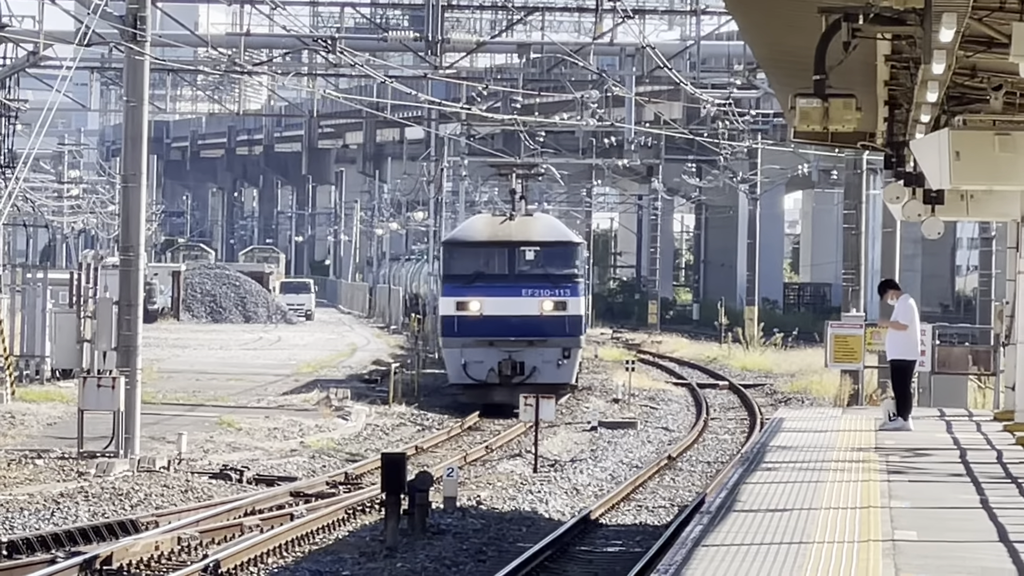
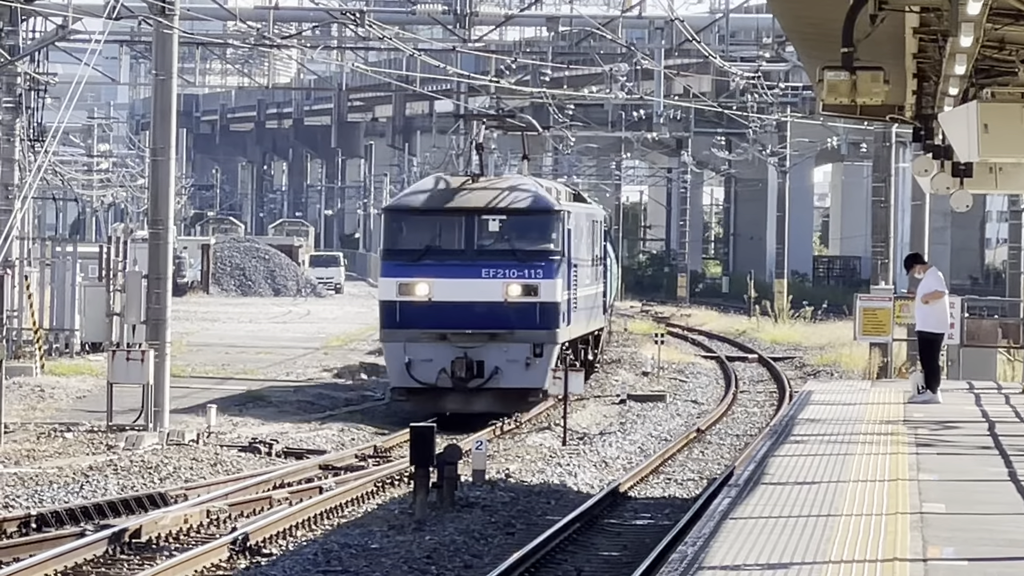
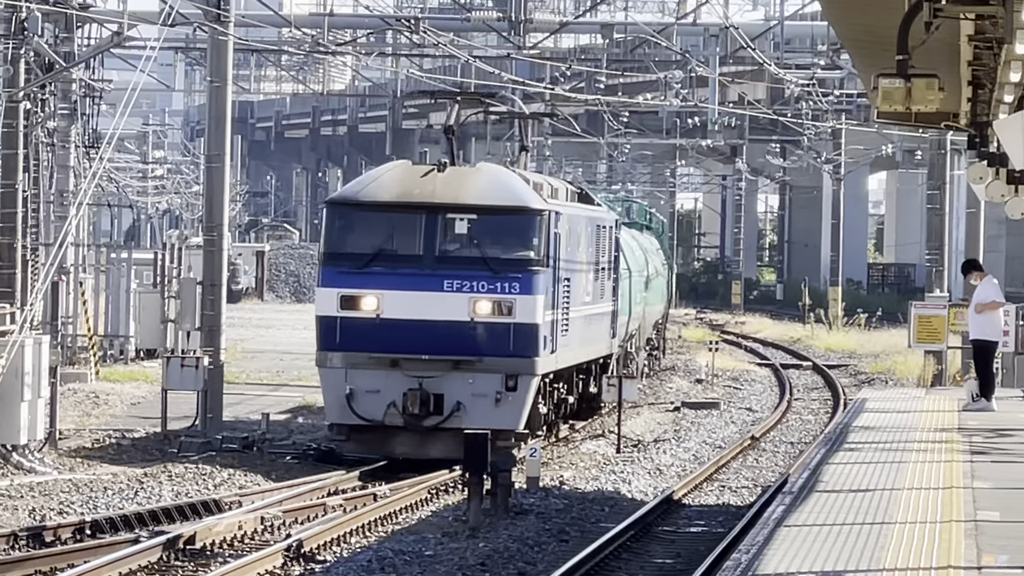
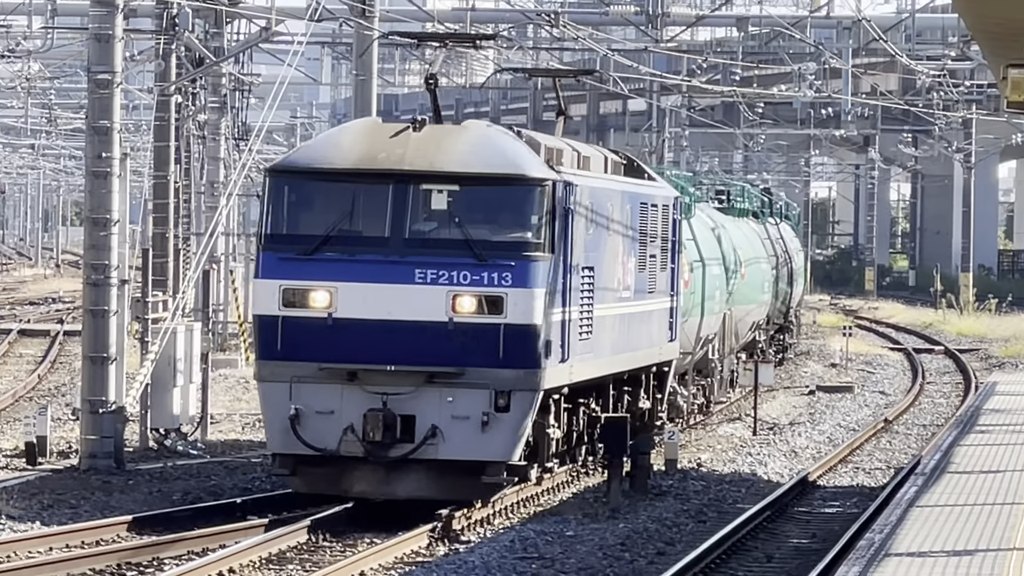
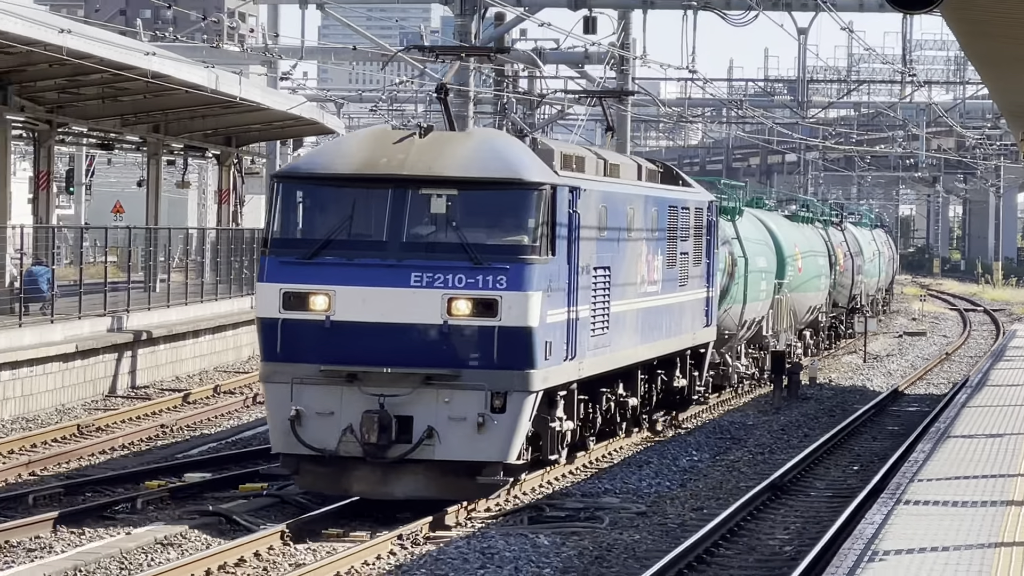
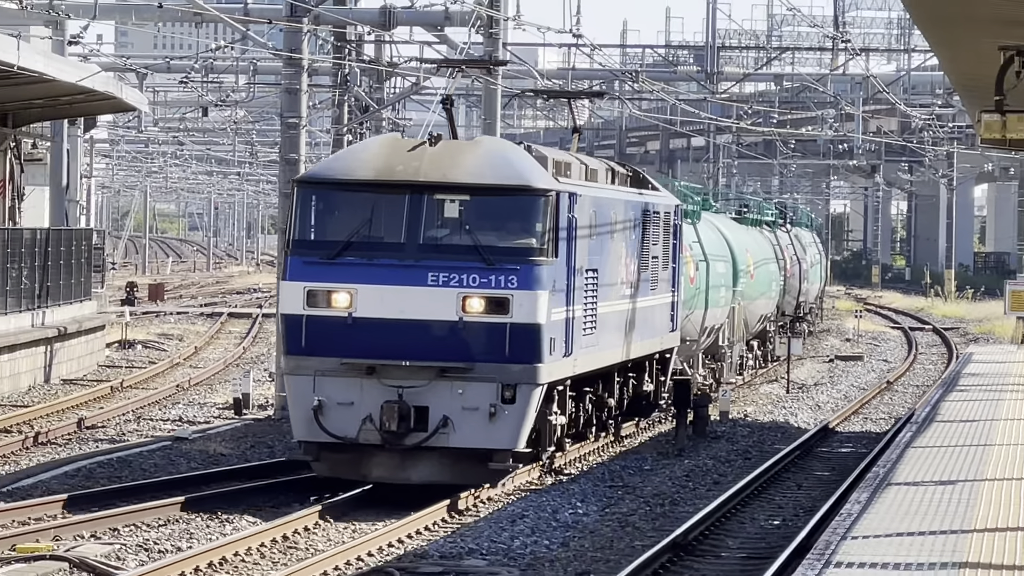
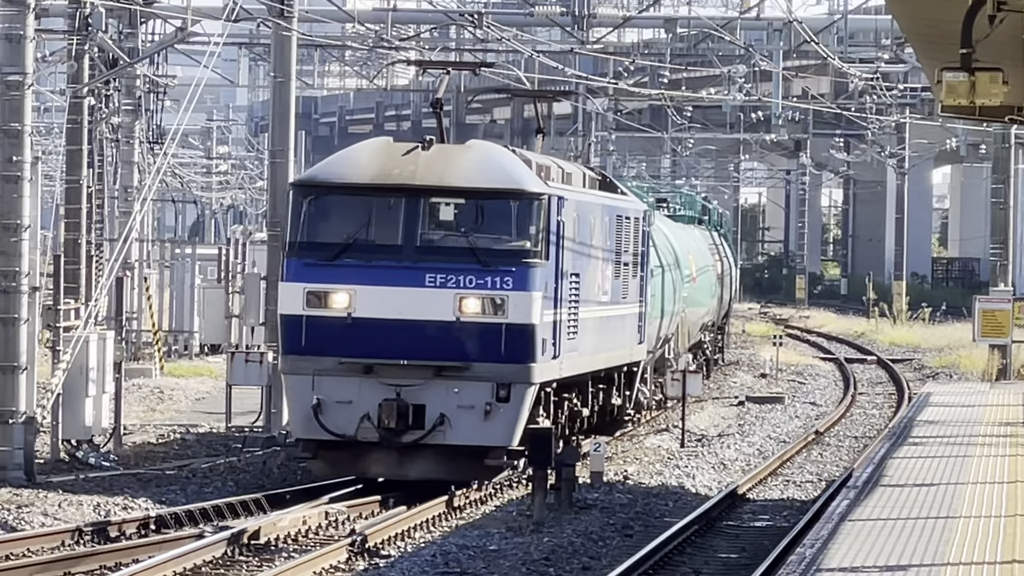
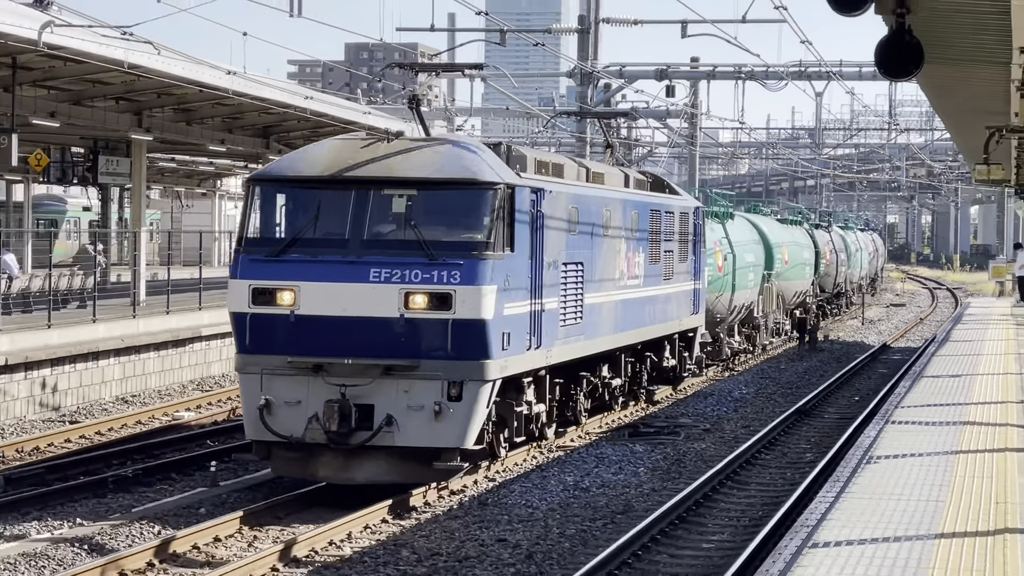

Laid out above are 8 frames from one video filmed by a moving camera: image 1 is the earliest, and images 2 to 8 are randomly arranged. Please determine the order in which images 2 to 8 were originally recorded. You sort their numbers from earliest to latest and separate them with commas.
2, 3, 7, 4, 6, 5, 8
